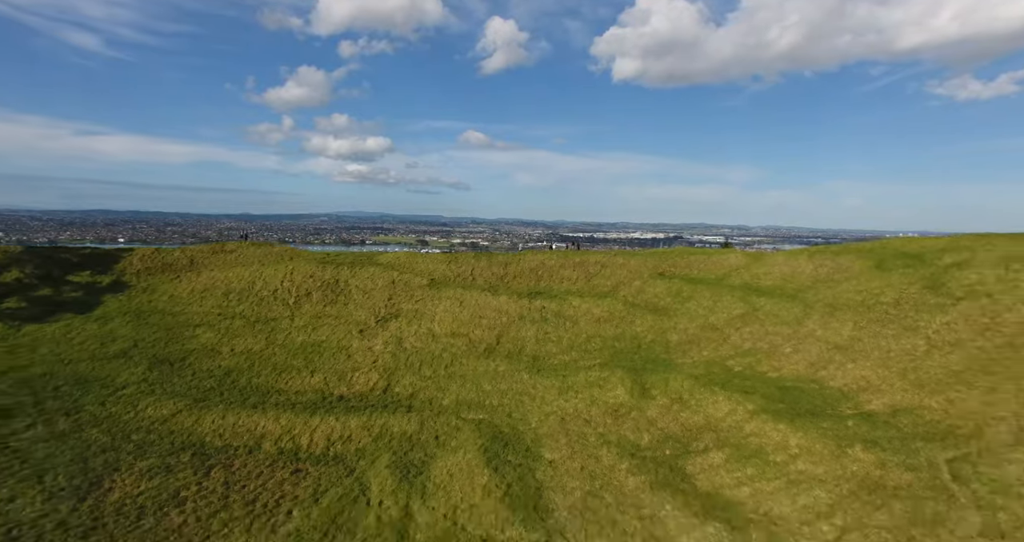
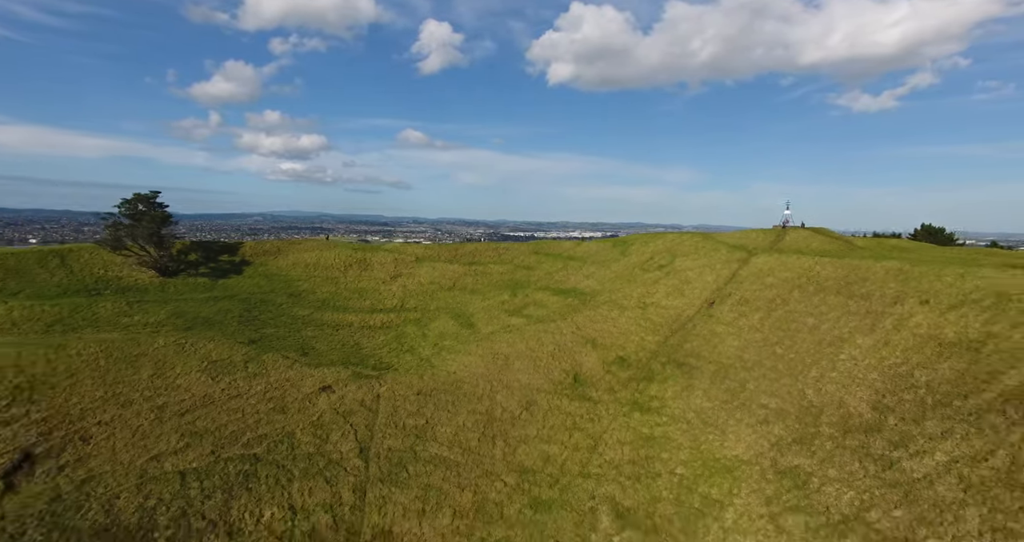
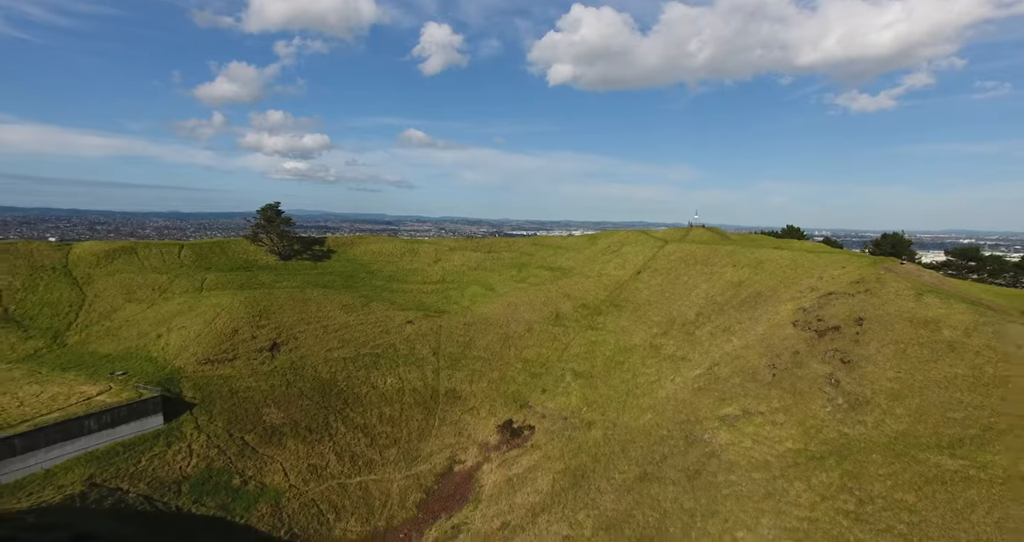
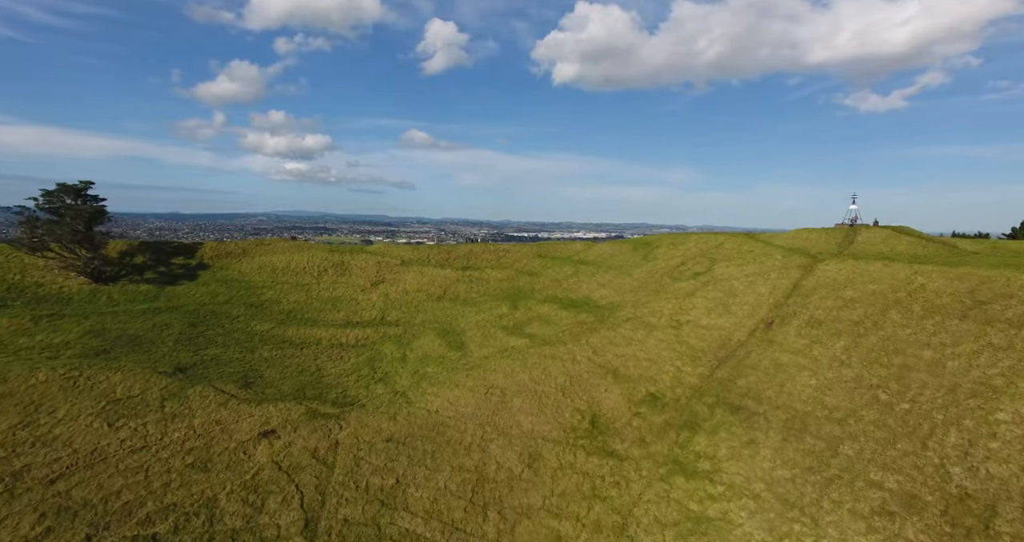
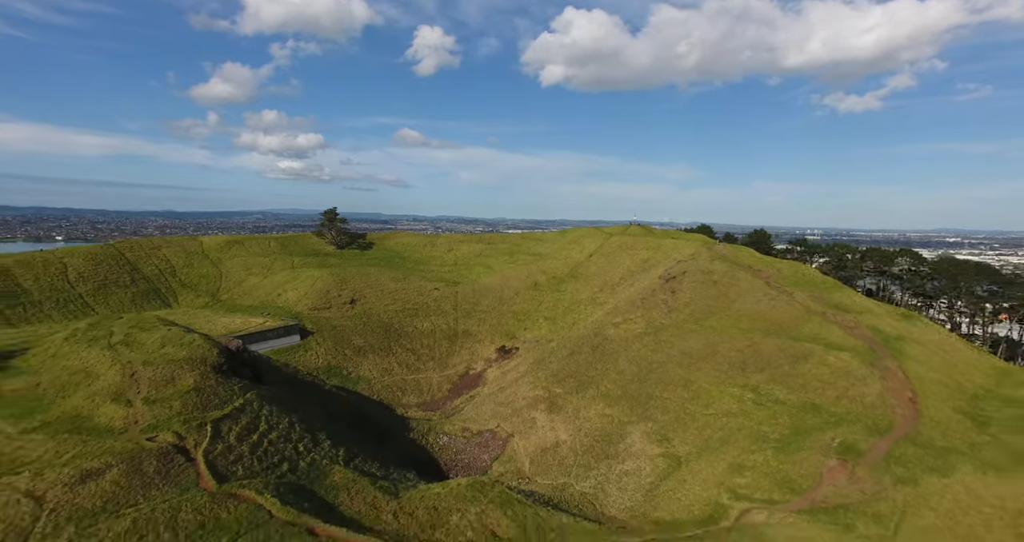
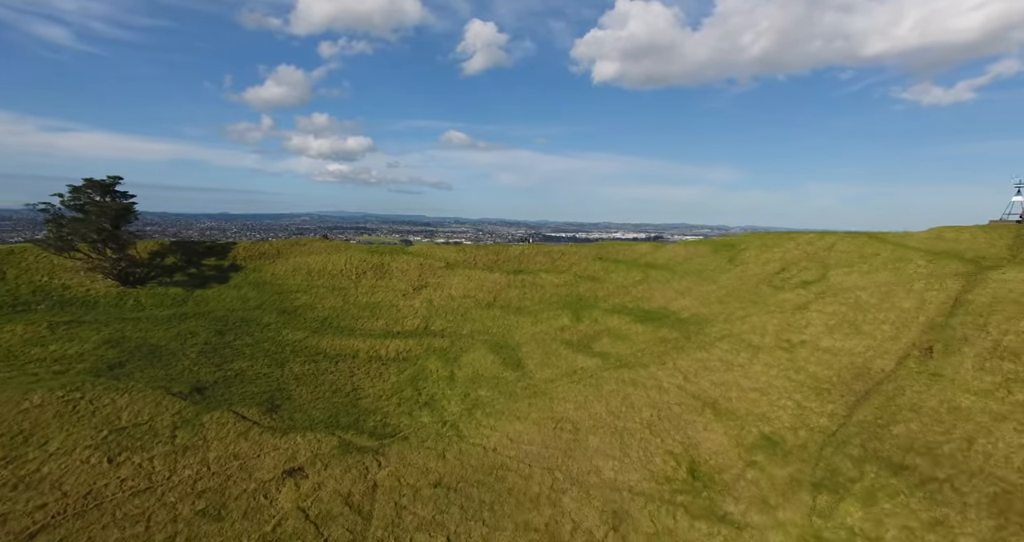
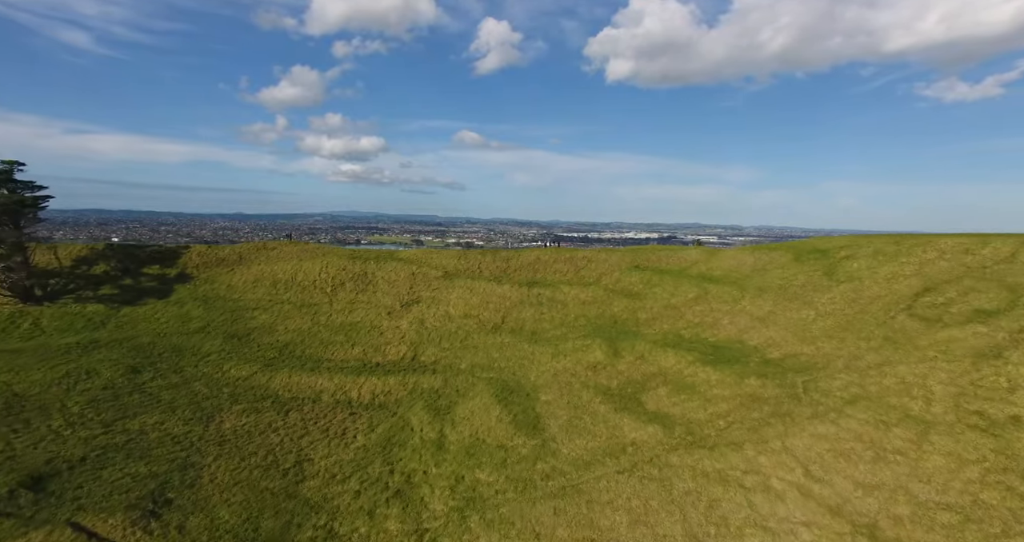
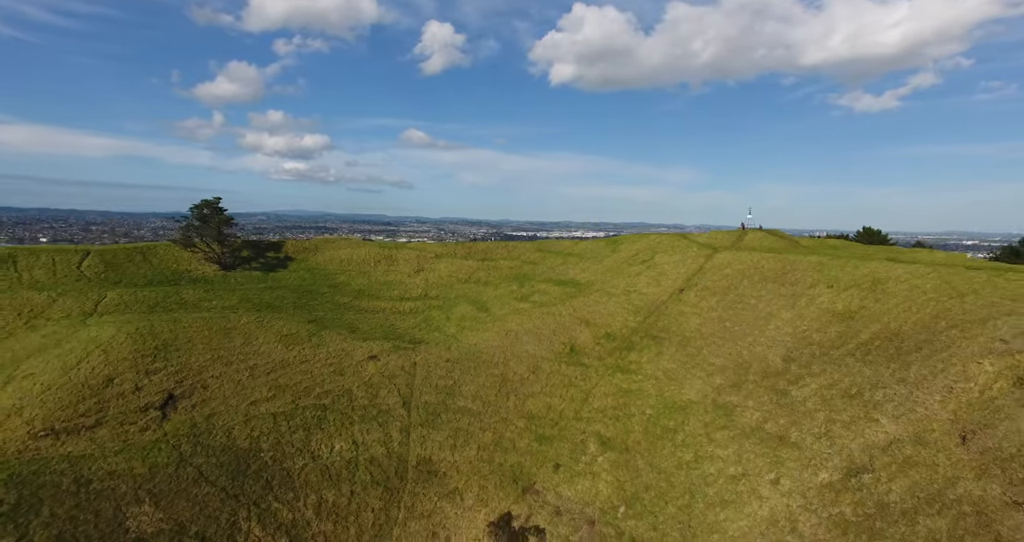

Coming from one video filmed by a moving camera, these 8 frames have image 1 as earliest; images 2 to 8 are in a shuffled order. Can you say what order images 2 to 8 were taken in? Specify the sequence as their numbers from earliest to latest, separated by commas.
7, 6, 4, 2, 8, 3, 5
